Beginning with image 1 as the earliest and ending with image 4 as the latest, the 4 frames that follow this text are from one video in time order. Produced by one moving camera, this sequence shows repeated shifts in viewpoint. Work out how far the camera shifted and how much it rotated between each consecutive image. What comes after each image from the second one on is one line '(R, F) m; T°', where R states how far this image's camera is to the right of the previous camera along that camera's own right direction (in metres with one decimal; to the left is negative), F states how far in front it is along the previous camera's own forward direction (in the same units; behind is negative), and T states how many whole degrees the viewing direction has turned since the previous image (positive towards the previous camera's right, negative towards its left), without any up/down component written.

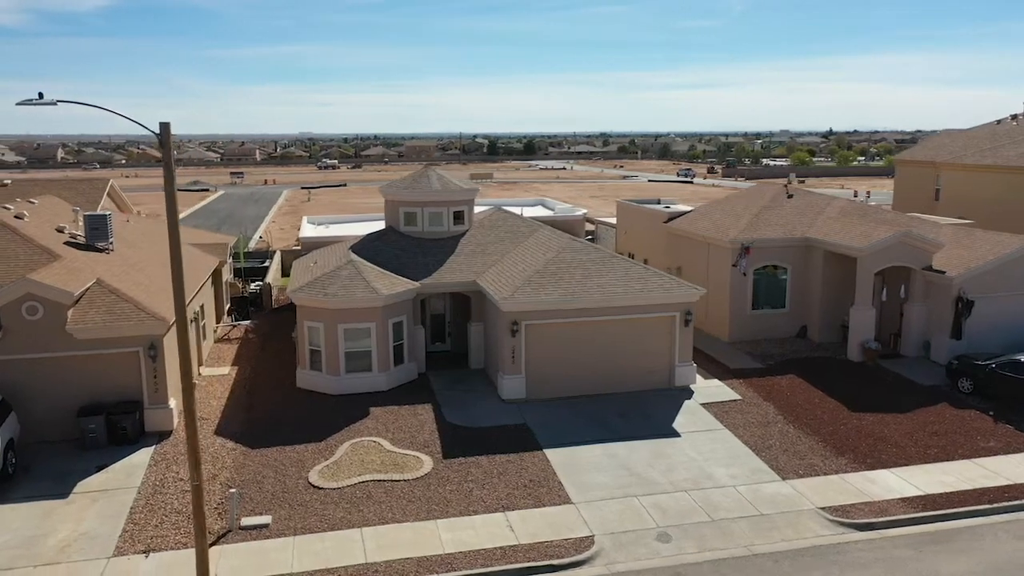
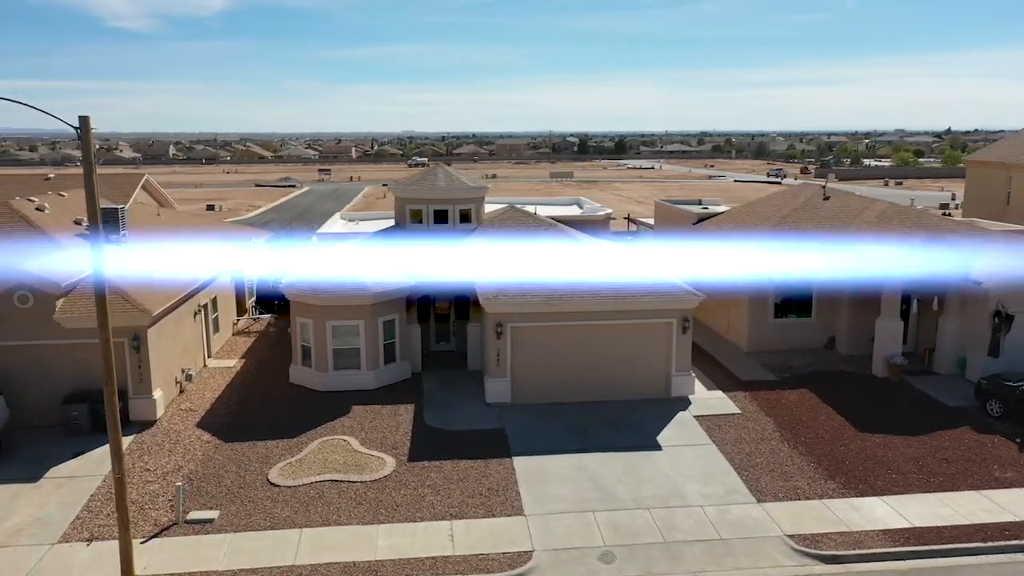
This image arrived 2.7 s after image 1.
(+2.0, +0.6) m; -6°
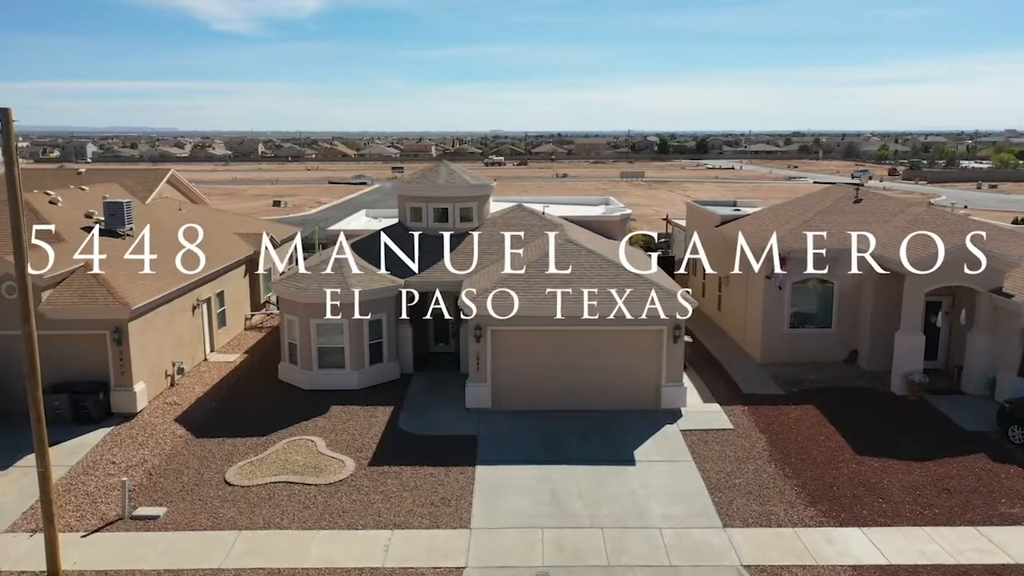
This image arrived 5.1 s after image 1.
(+1.9, +0.6) m; -5°
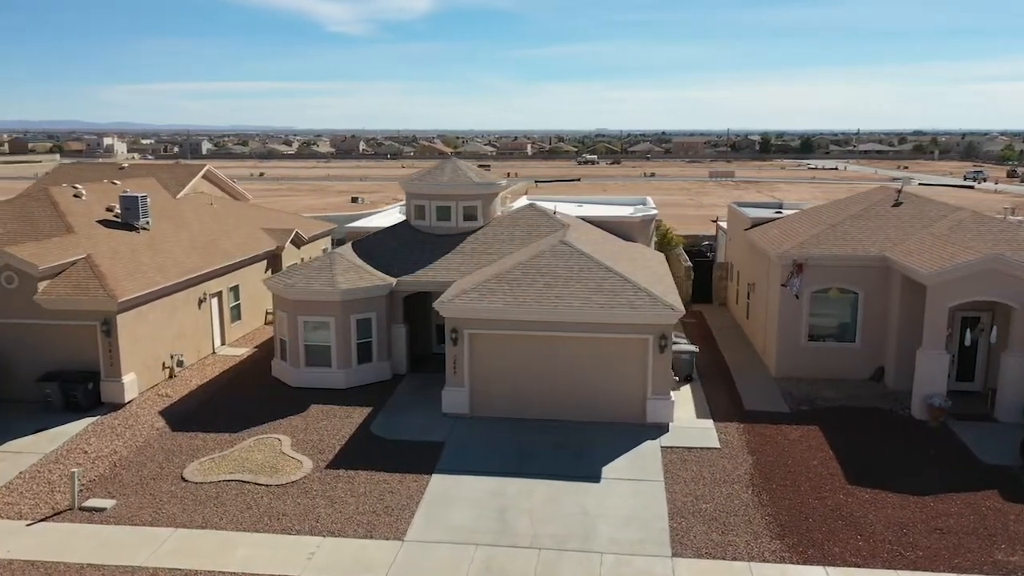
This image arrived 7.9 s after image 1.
(+2.1, +0.7) m; -6°
